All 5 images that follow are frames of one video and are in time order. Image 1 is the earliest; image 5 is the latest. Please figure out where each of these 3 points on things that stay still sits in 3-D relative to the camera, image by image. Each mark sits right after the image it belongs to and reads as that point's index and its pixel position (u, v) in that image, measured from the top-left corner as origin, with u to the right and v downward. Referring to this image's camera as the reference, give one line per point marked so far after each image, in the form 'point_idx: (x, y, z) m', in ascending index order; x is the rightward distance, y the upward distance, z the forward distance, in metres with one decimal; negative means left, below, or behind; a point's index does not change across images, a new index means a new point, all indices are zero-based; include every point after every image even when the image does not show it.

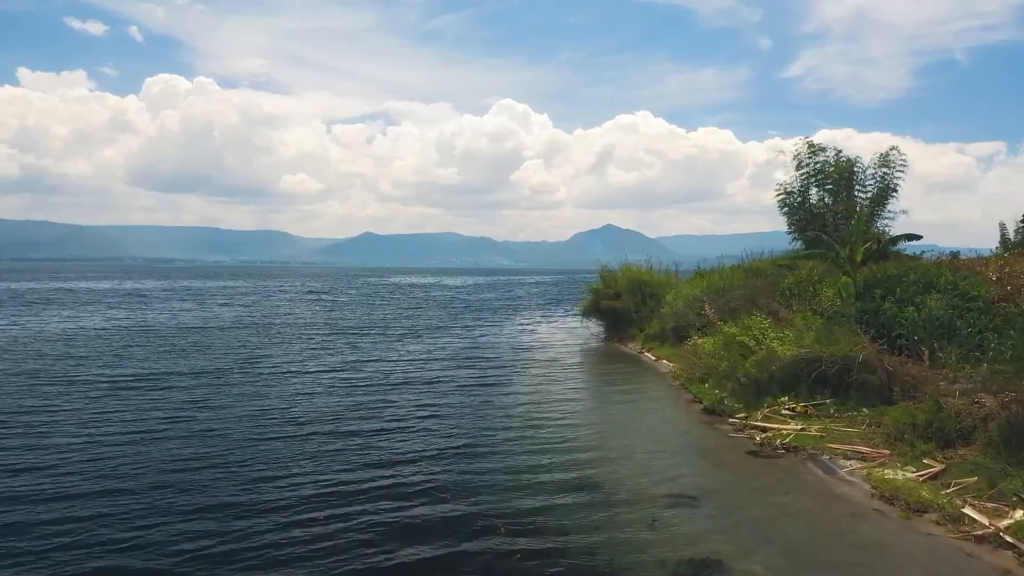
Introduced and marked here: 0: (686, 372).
0: (+4.7, -2.3, +18.9) m
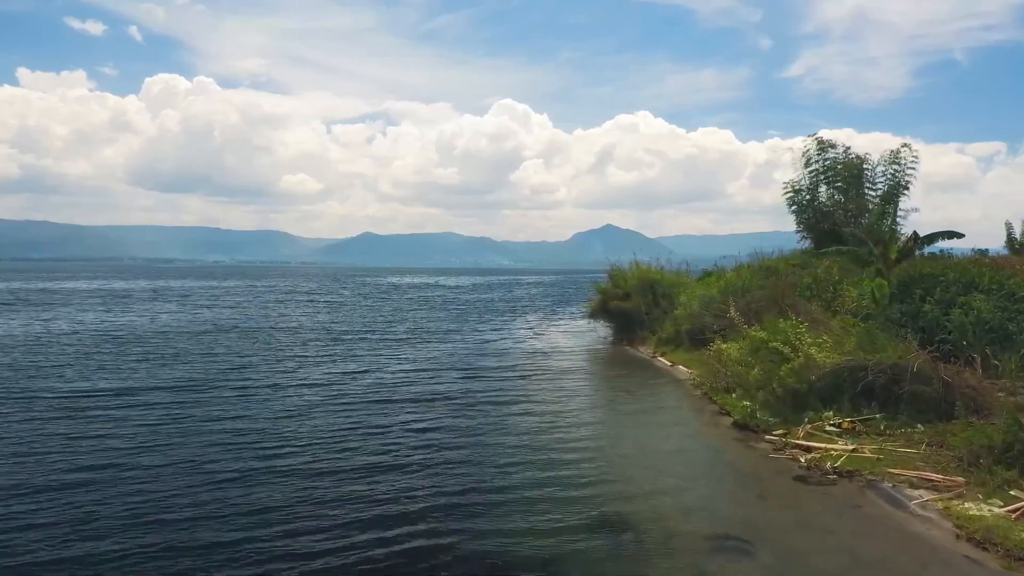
0: (+4.9, -2.3, +17.3) m
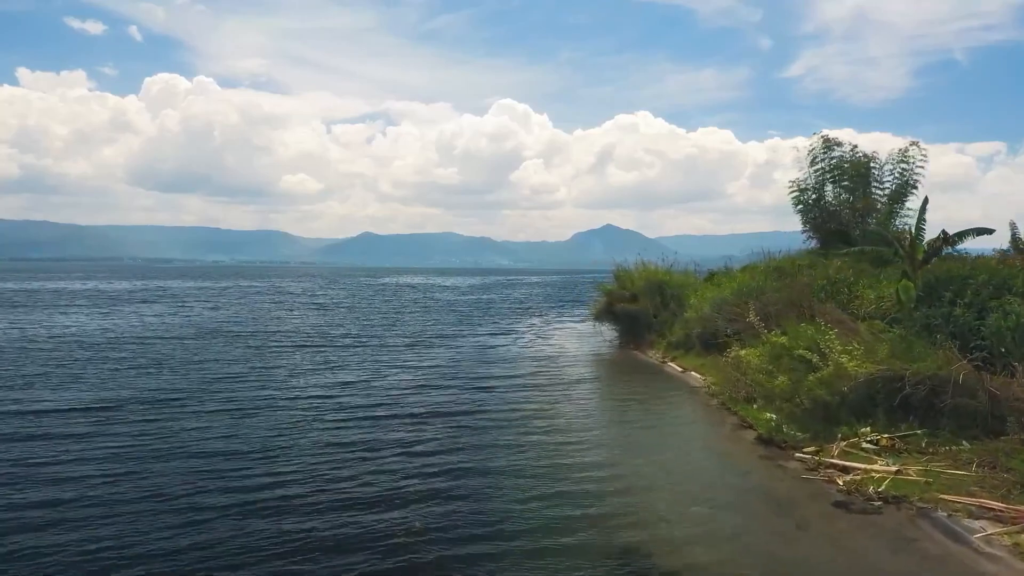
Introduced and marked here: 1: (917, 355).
0: (+5.0, -2.3, +16.2) m
1: (+7.5, -1.2, +13.0) m
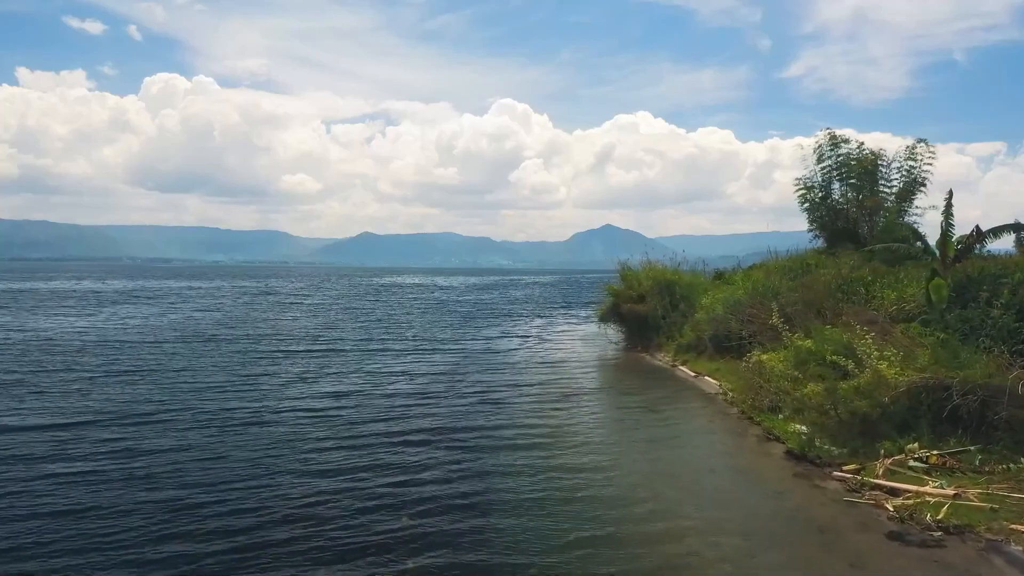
0: (+5.1, -2.3, +15.0) m
1: (+7.6, -1.2, +11.8) m
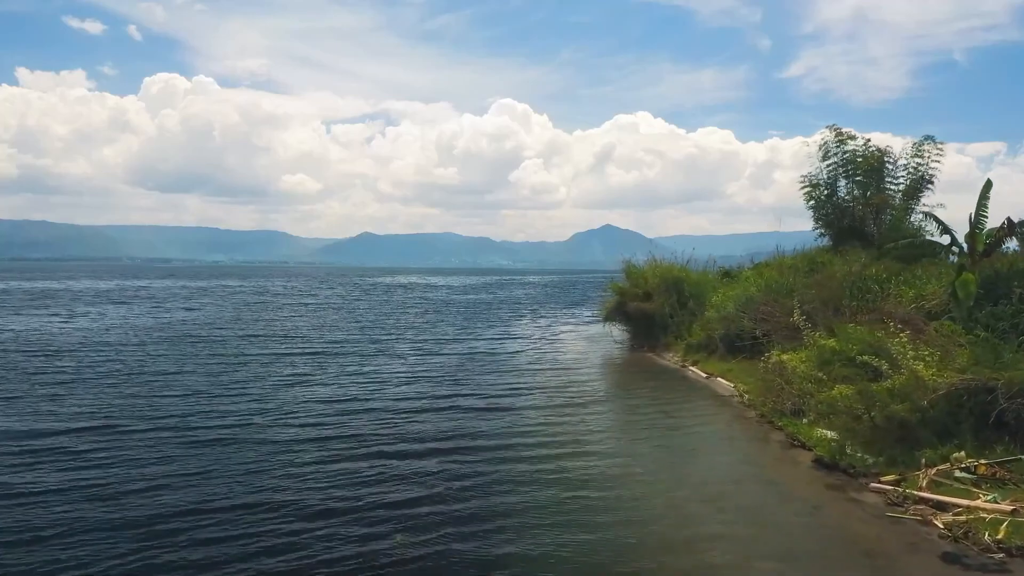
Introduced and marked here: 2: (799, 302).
0: (+5.1, -2.2, +14.1) m
1: (+7.7, -1.1, +10.9) m
2: (+7.7, -0.3, +18.4) m
